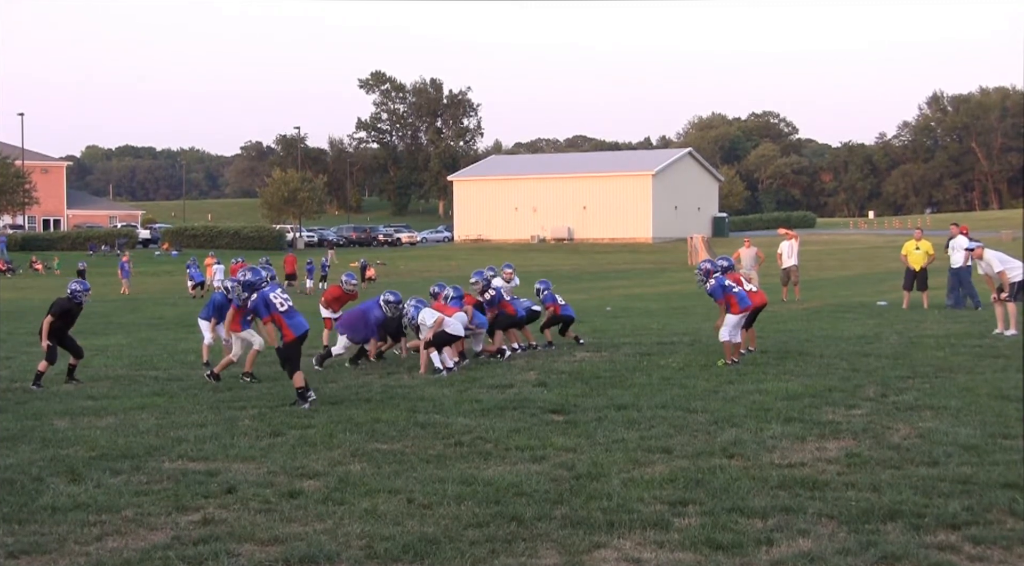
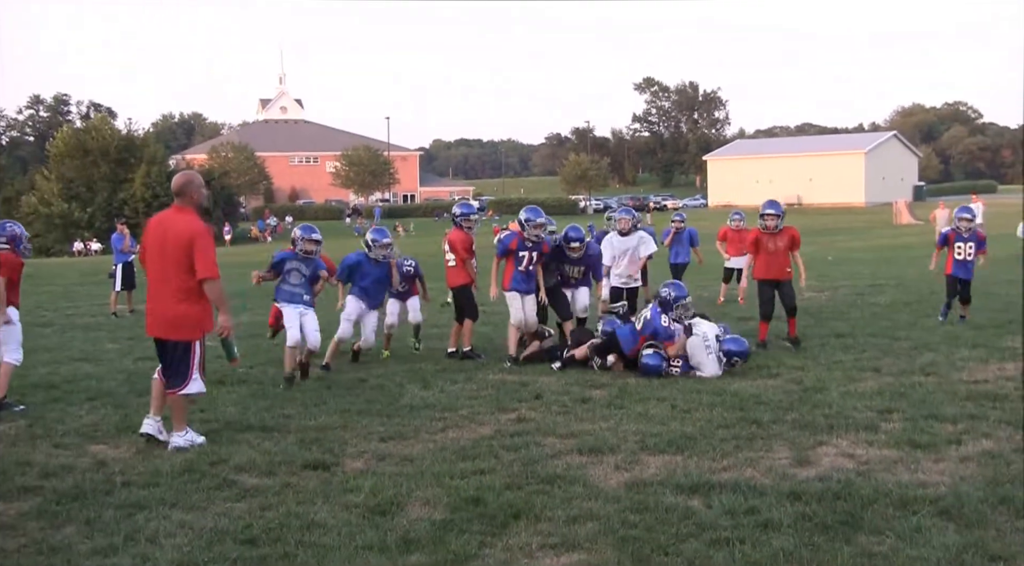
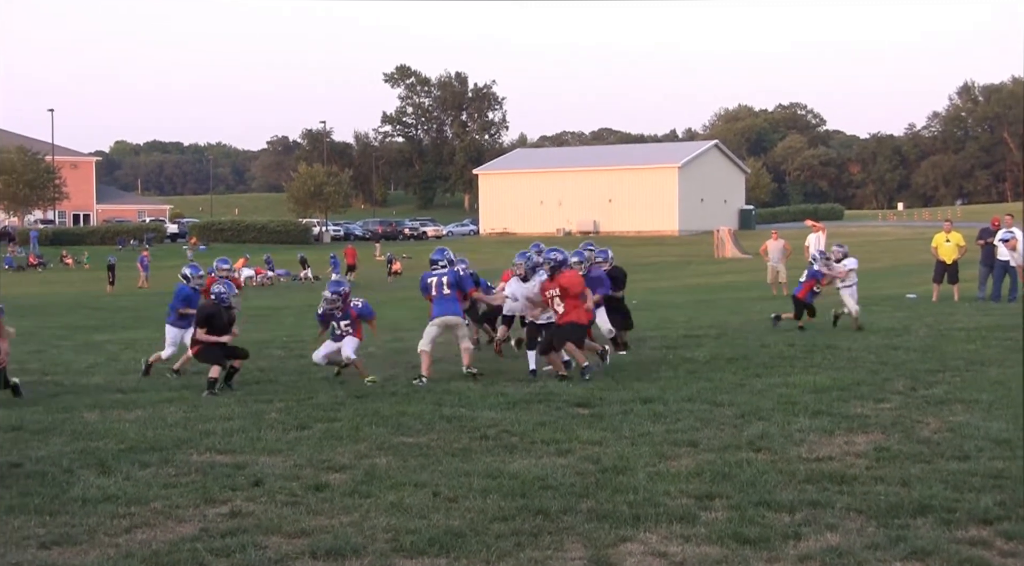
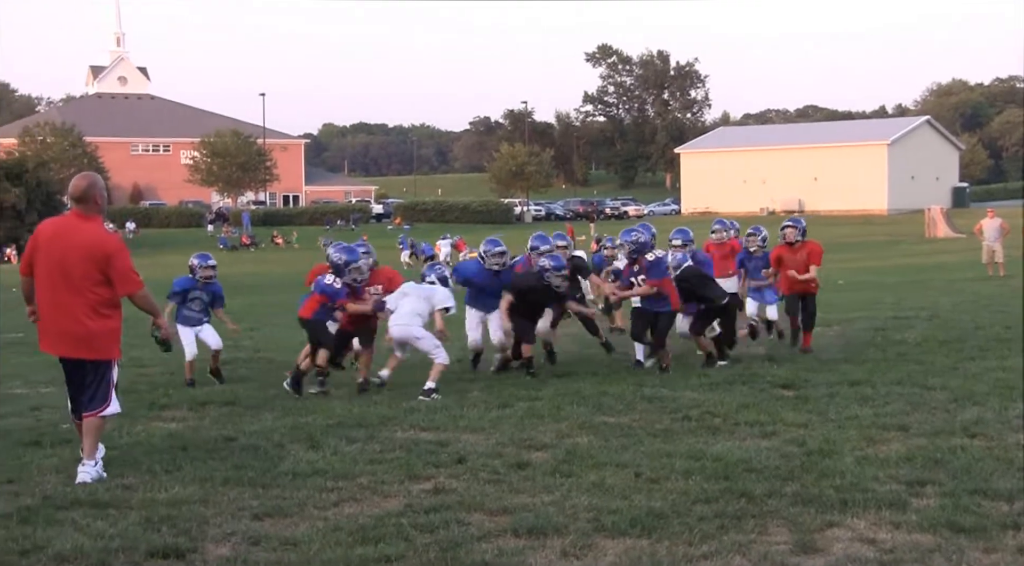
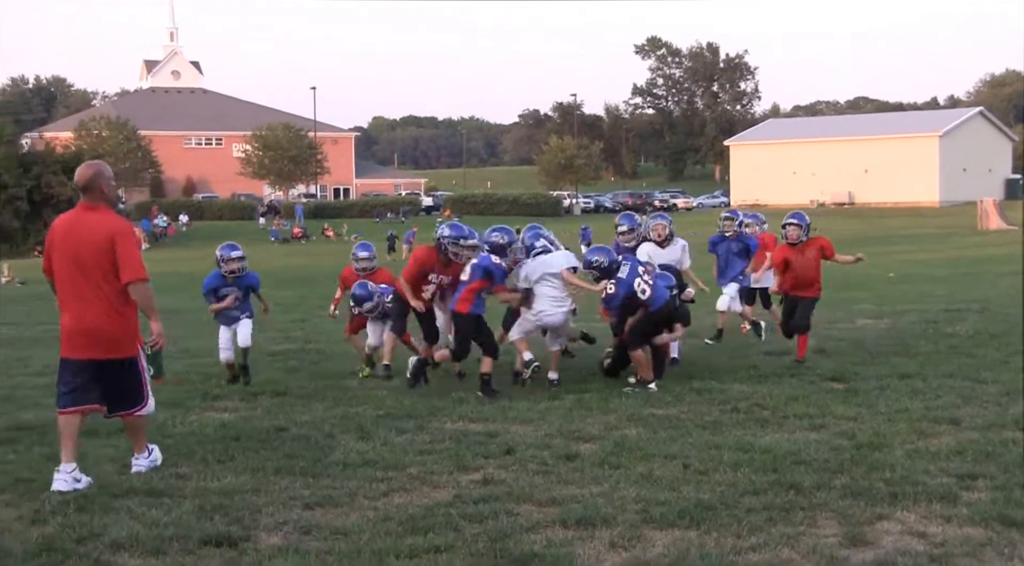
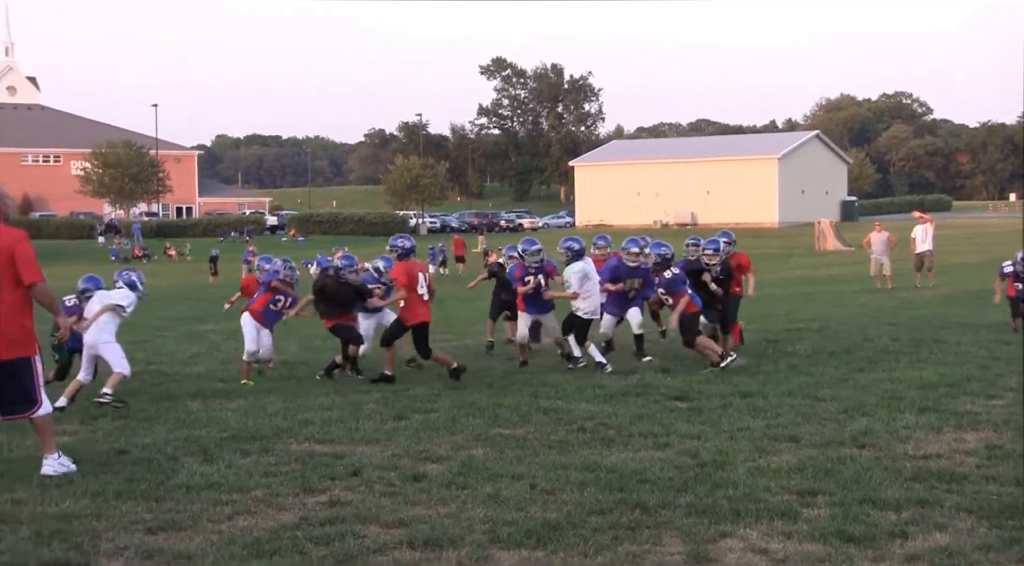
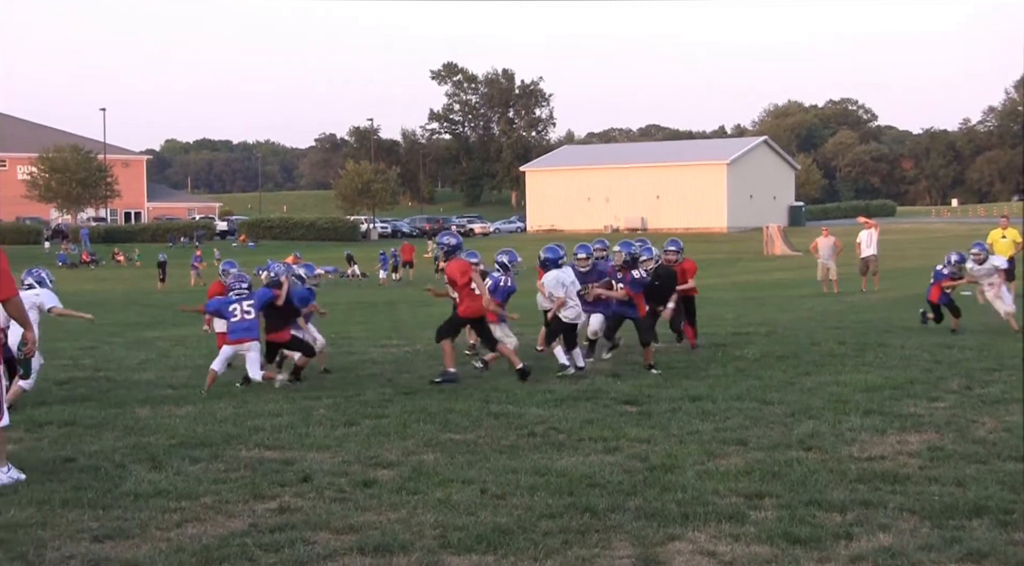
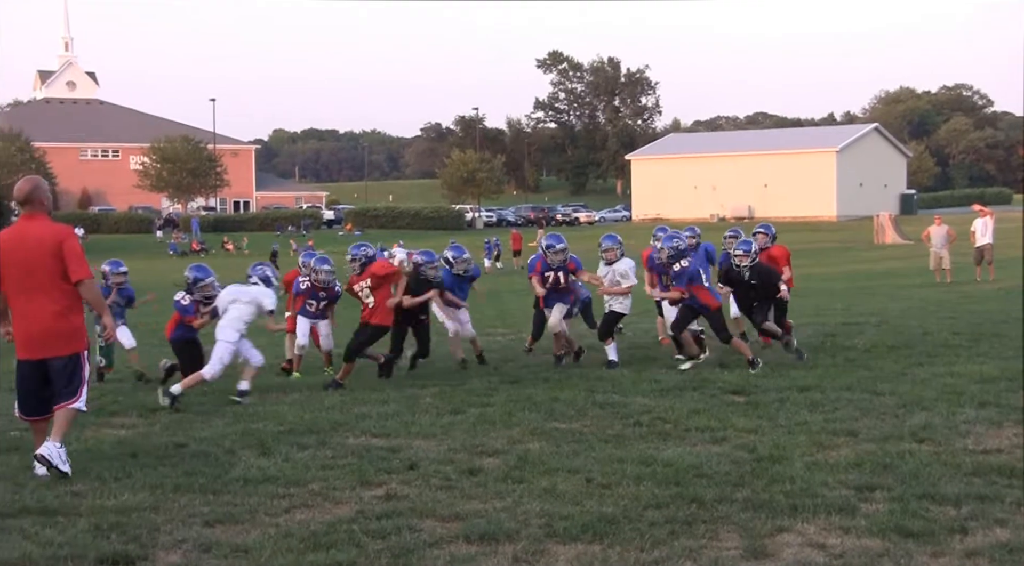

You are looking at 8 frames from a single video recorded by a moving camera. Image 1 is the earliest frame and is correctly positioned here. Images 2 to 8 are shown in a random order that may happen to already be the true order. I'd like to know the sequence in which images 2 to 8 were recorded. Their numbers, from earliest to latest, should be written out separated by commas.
3, 7, 6, 8, 4, 5, 2
